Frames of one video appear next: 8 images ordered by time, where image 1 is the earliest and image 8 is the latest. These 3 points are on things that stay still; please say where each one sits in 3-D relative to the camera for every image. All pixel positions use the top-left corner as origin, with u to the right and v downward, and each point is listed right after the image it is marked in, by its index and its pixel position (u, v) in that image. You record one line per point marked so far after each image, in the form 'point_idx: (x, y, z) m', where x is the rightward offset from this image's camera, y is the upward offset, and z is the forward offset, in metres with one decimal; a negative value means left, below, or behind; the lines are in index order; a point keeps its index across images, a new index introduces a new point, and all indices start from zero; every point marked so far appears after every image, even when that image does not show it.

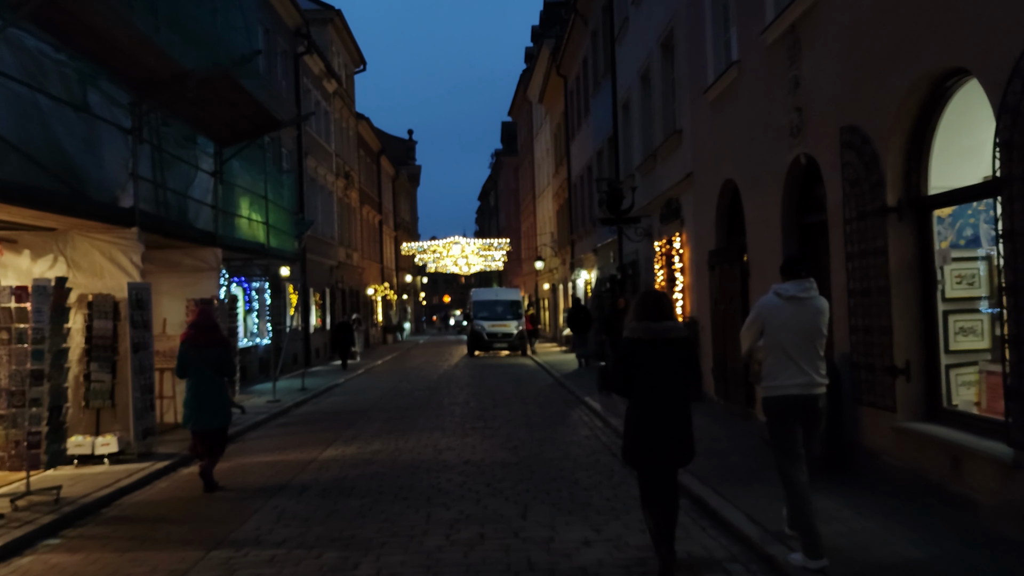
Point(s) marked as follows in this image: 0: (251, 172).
0: (-6.0, +2.7, +18.7) m
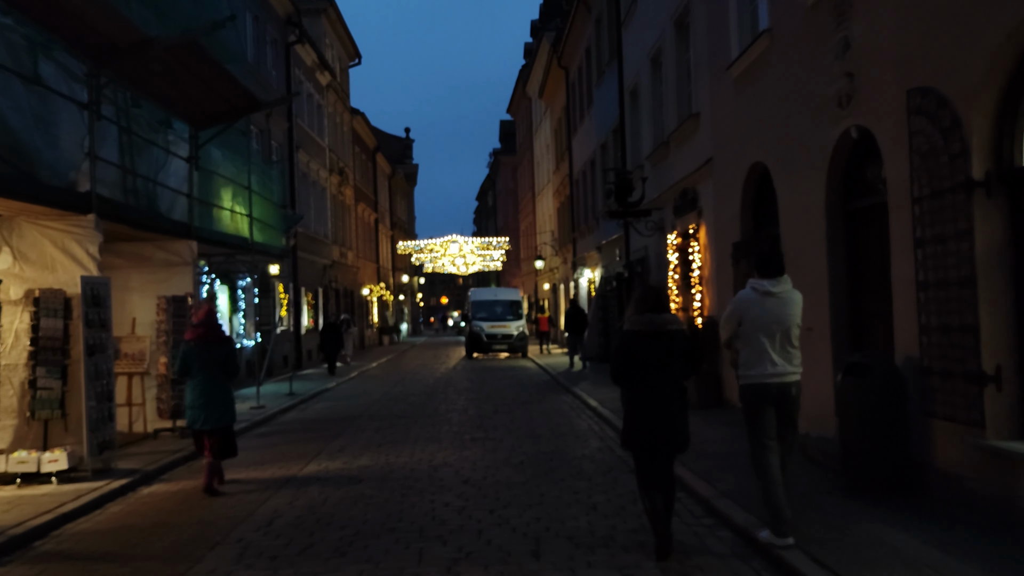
0: (-5.9, +2.7, +17.4) m
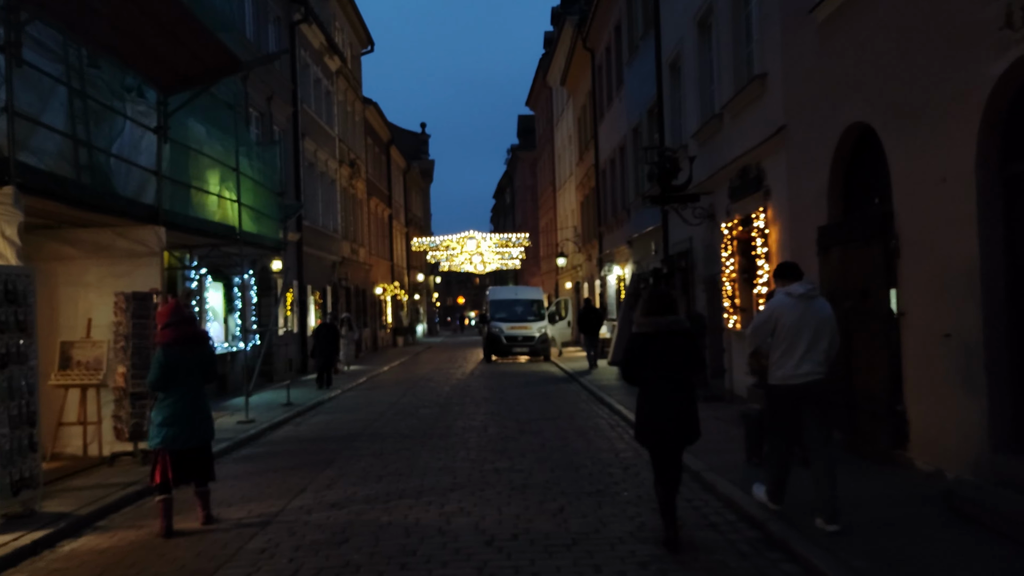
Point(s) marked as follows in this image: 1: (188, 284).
0: (-5.4, +2.8, +15.3) m
1: (-6.9, 0.0, +17.4) m
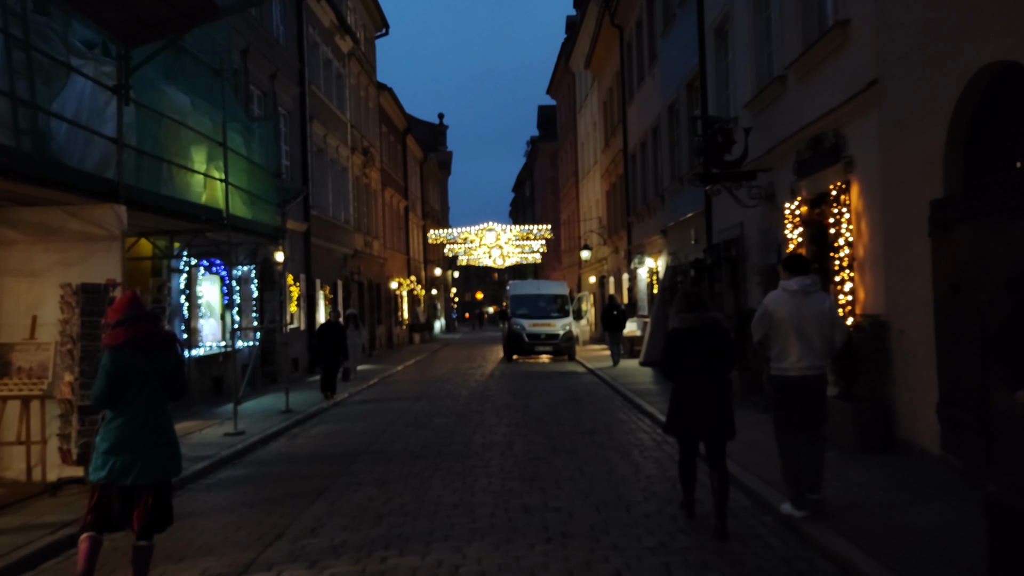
0: (-5.0, +2.9, +13.4) m
1: (-6.4, +0.1, +15.6) m
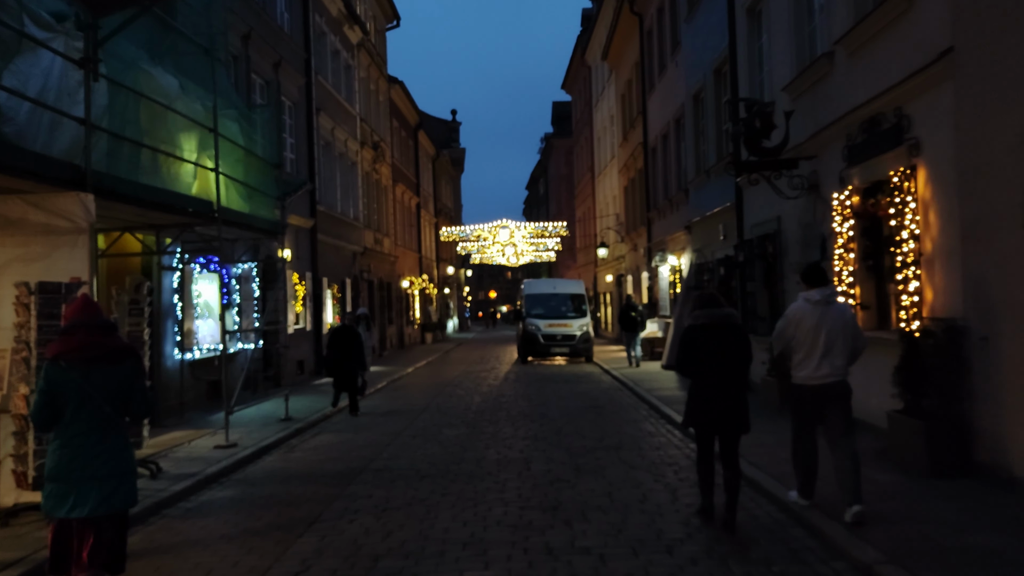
0: (-4.7, +2.9, +12.4) m
1: (-6.1, +0.1, +14.6) m
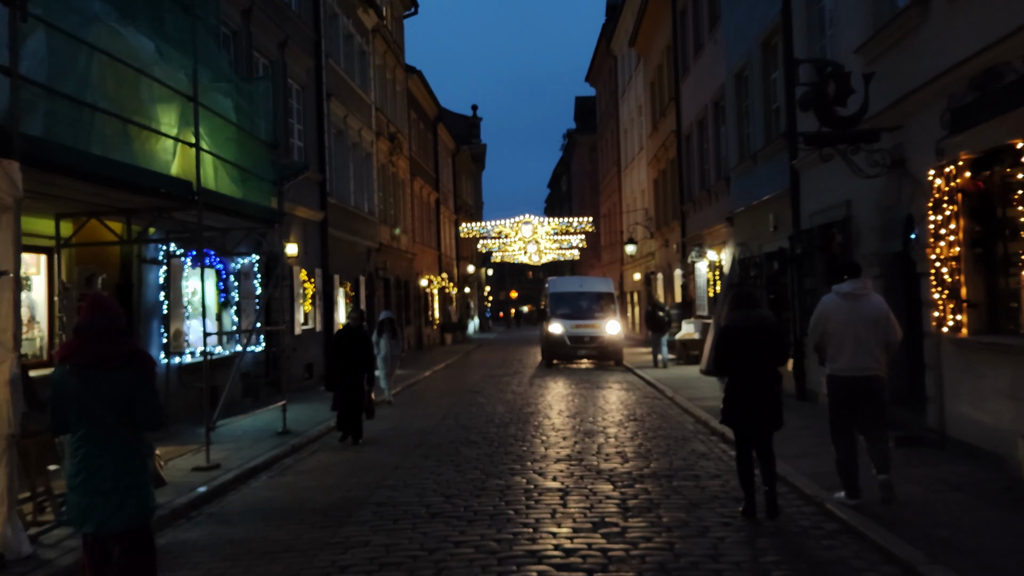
0: (-4.4, +3.0, +10.8) m
1: (-5.7, +0.2, +13.0) m
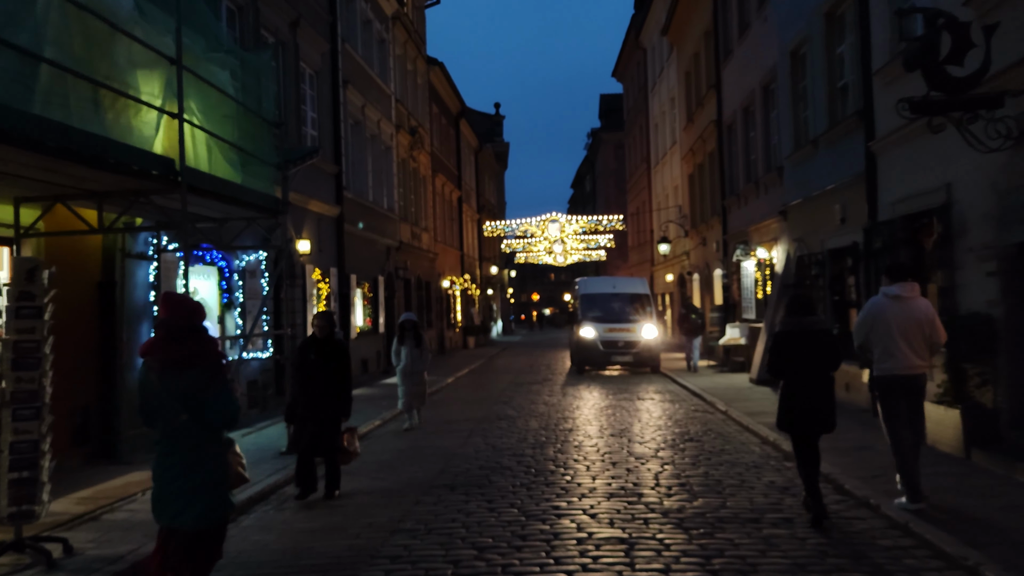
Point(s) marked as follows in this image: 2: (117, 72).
0: (-3.9, +3.0, +9.2) m
1: (-5.1, +0.2, +11.5) m
2: (-4.0, +2.2, +8.5) m
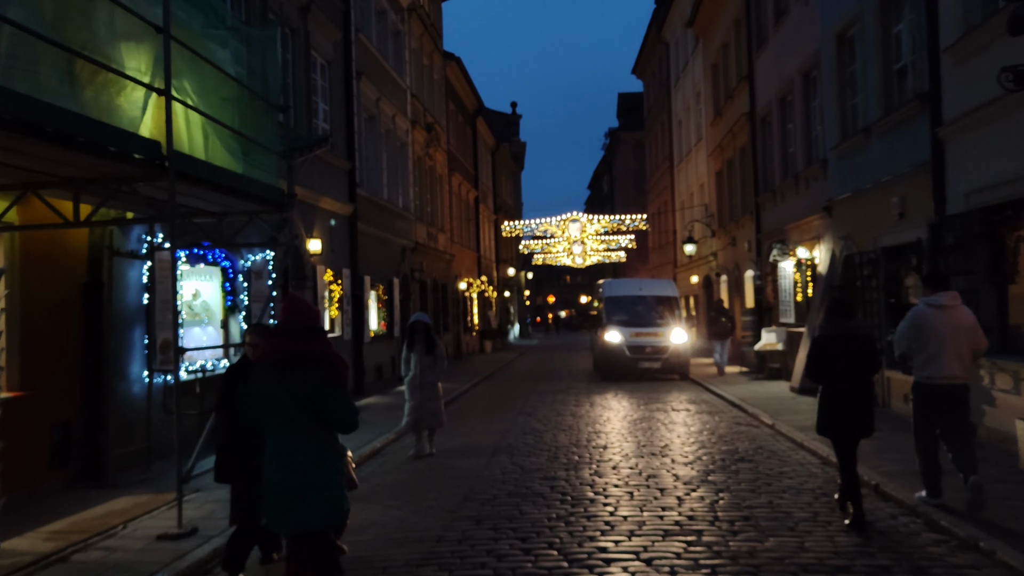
0: (-3.6, +3.0, +8.2) m
1: (-4.8, +0.2, +10.4) m
2: (-3.7, +2.2, +7.4) m
